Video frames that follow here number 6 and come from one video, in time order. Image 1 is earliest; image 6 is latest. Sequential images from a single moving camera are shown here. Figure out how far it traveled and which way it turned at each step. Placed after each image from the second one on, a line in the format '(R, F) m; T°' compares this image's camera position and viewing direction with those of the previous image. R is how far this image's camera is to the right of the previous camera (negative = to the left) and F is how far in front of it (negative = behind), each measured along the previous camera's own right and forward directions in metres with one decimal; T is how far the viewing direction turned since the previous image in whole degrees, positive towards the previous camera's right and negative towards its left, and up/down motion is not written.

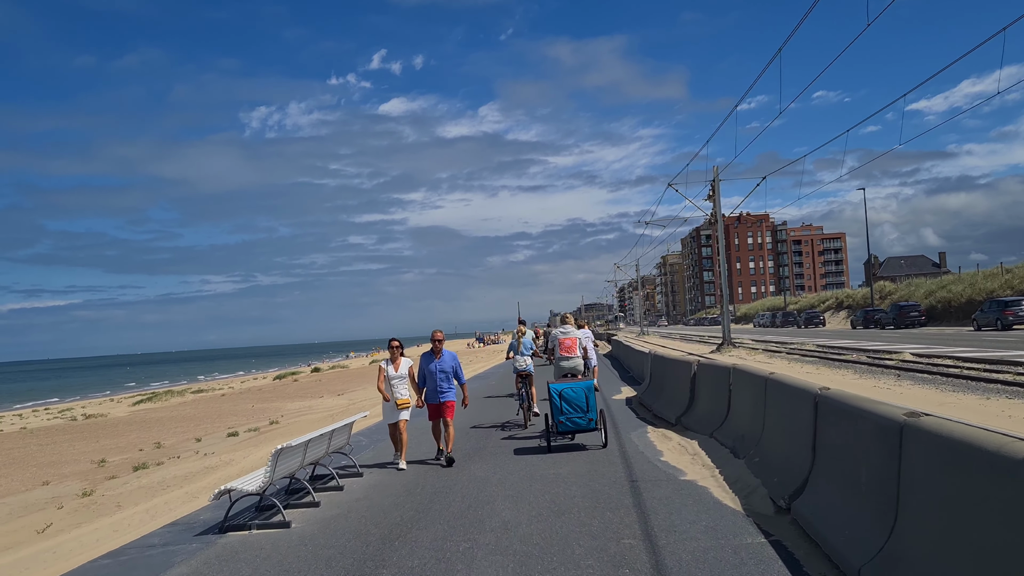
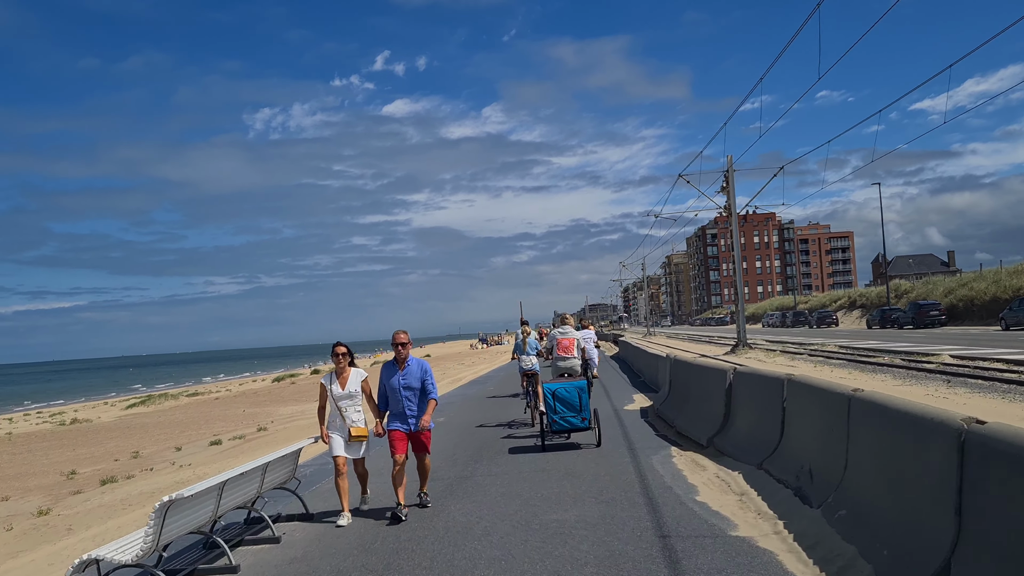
(+0.1, +1.4) m; 0°
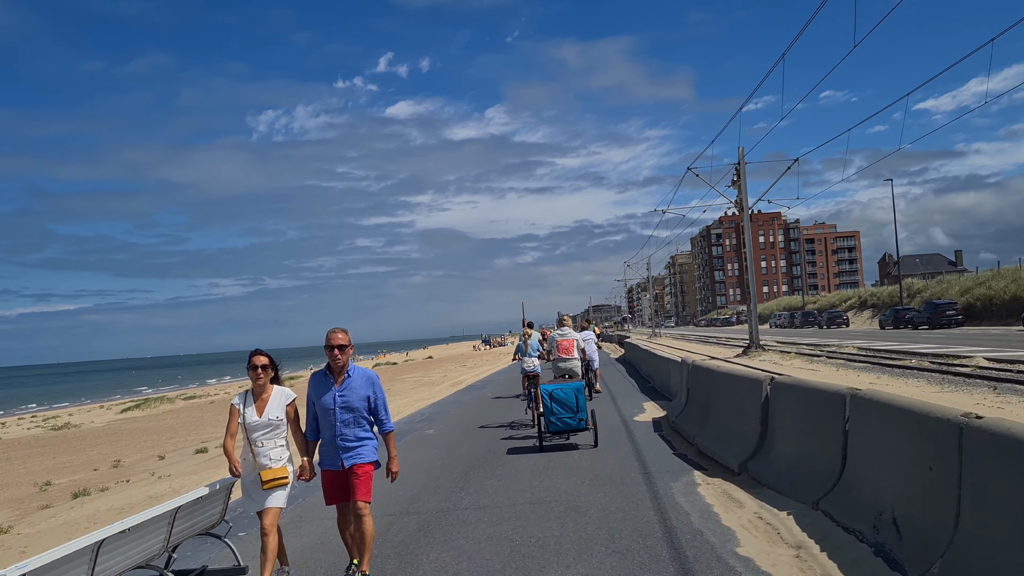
(+0.1, +1.1) m; 0°
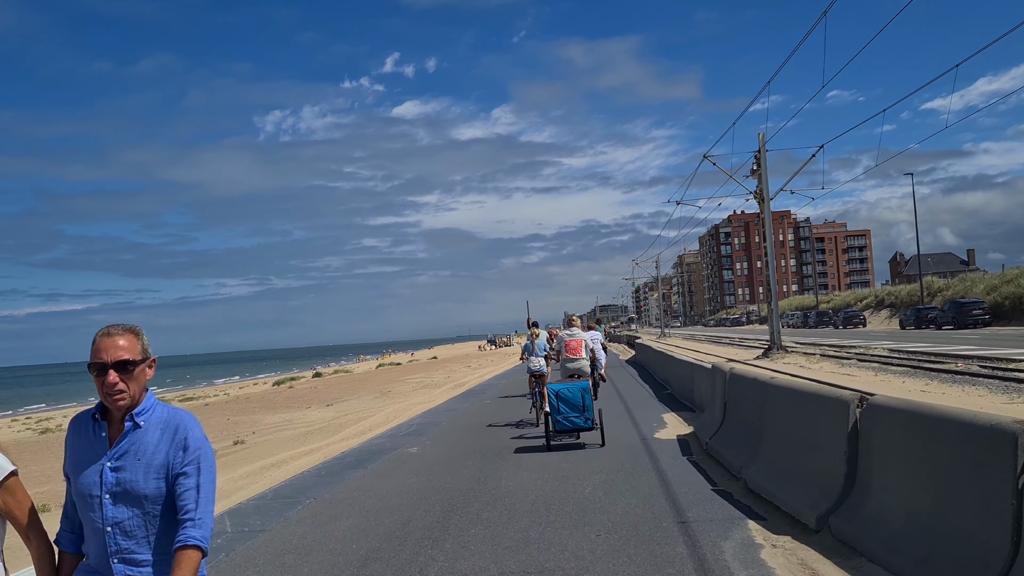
(+0.1, +1.4) m; -1°
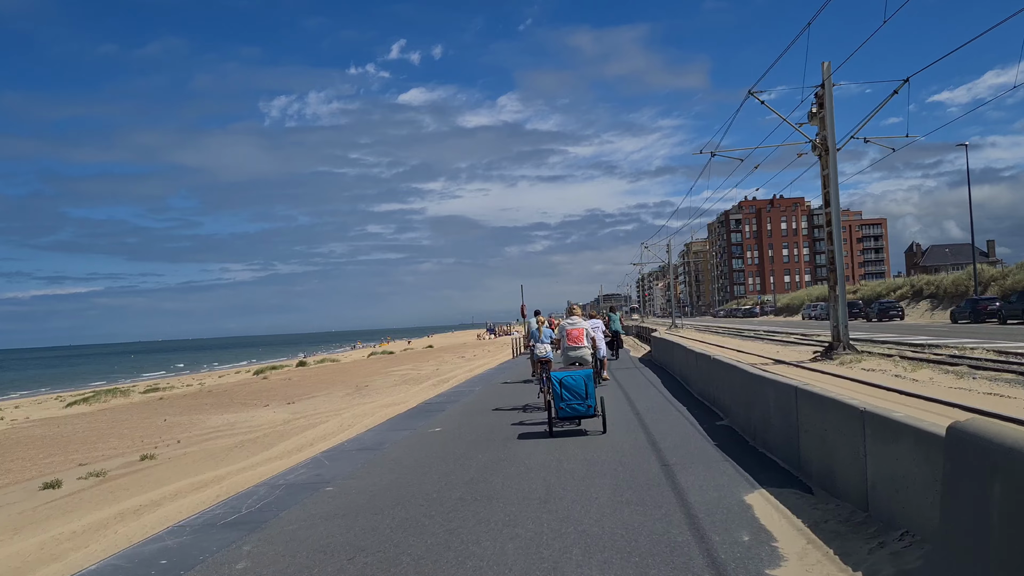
(+0.5, +4.8) m; 0°
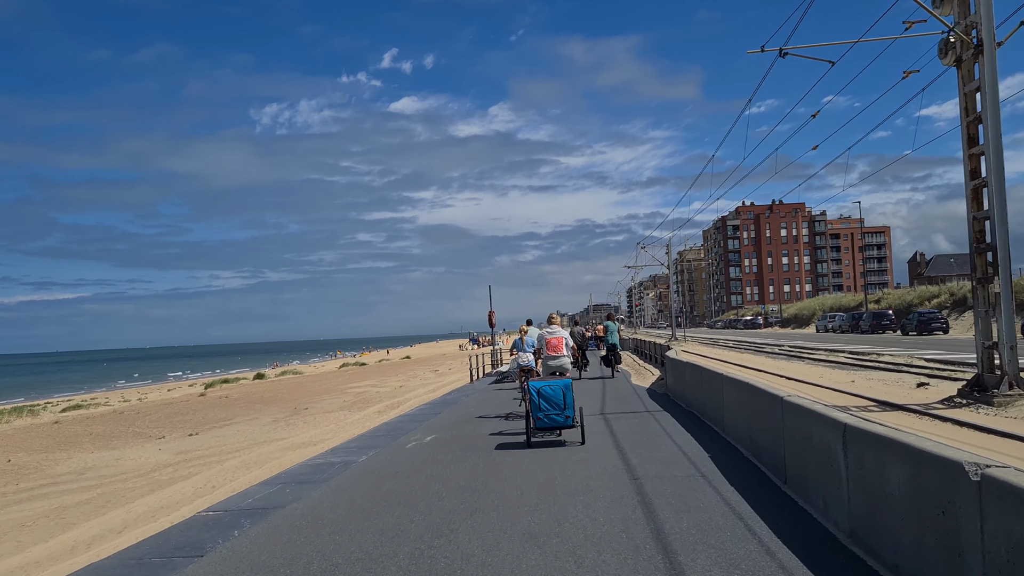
(+0.8, +6.3) m; +1°
